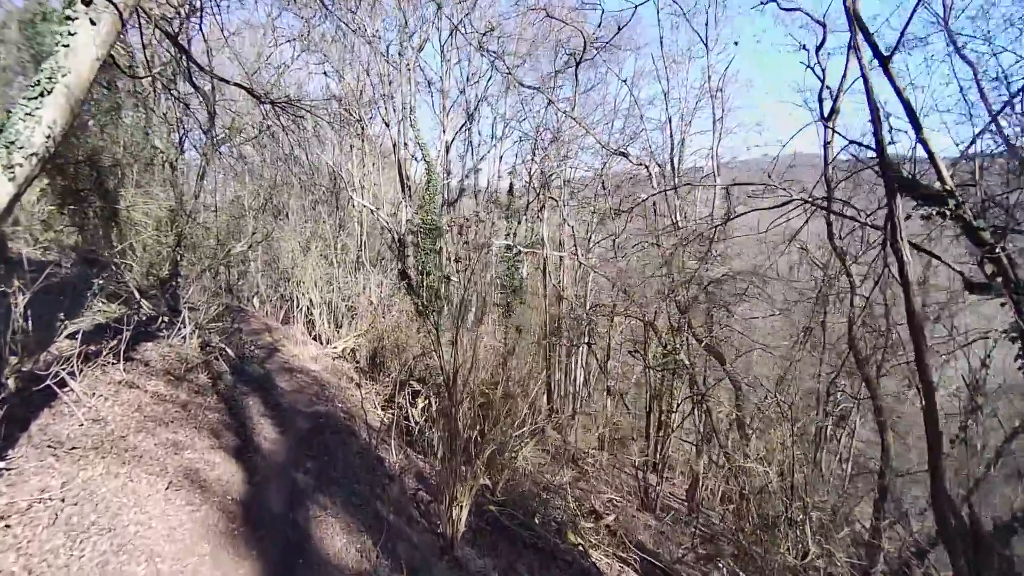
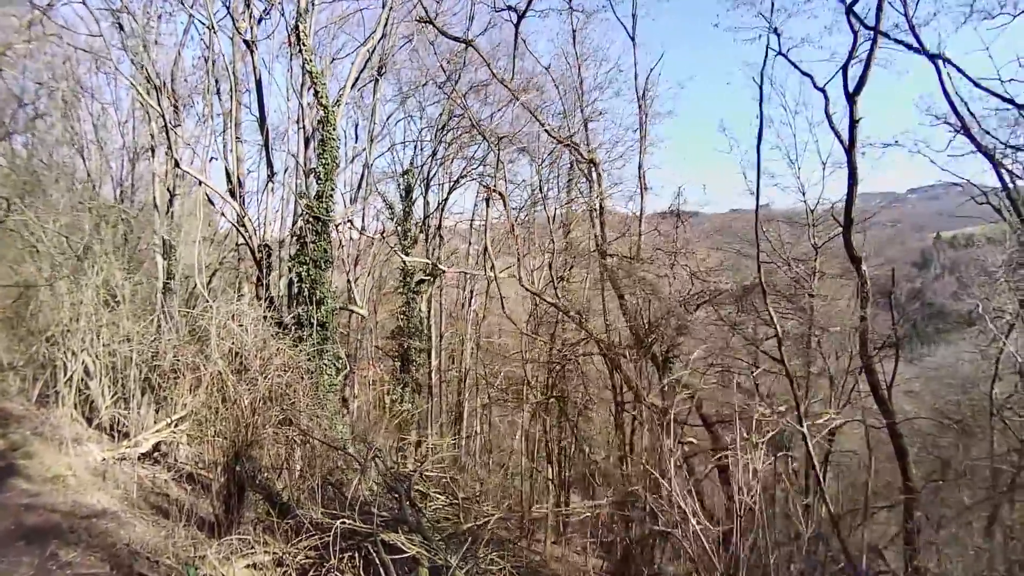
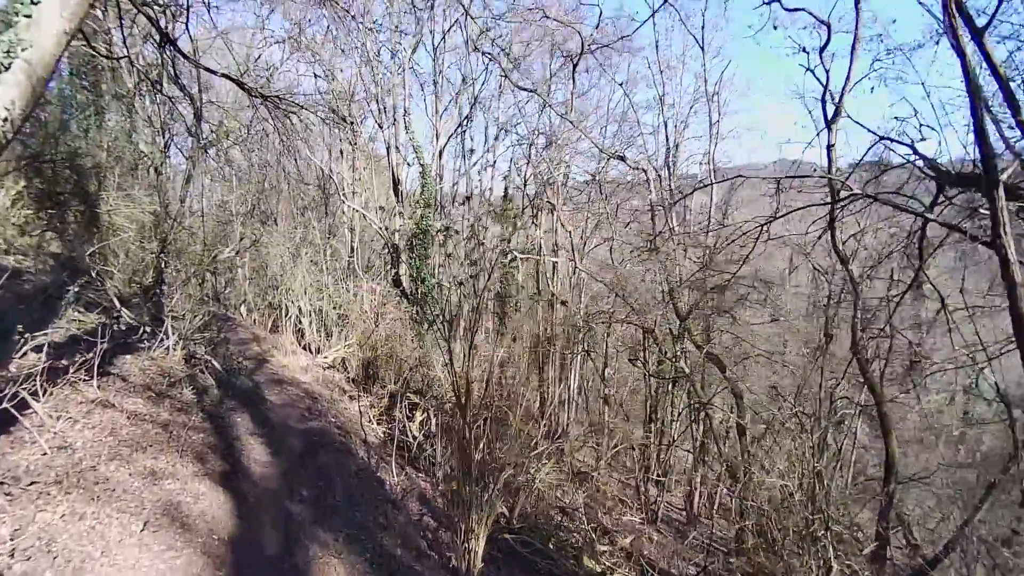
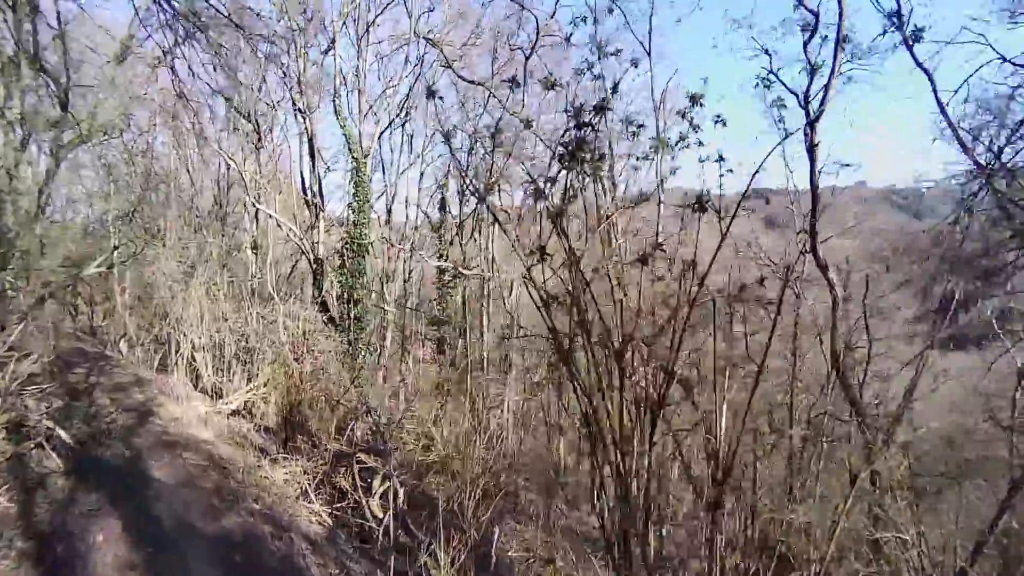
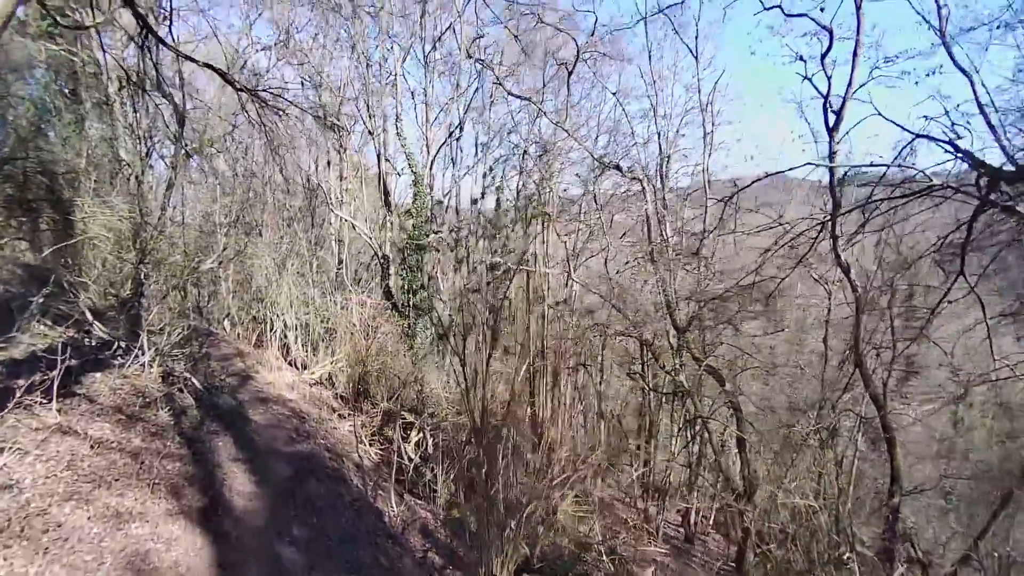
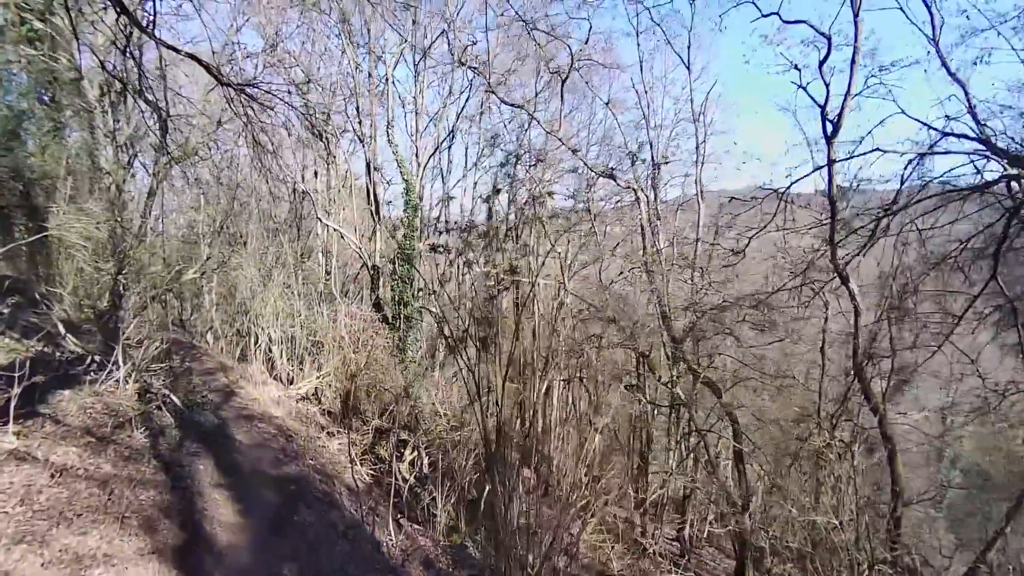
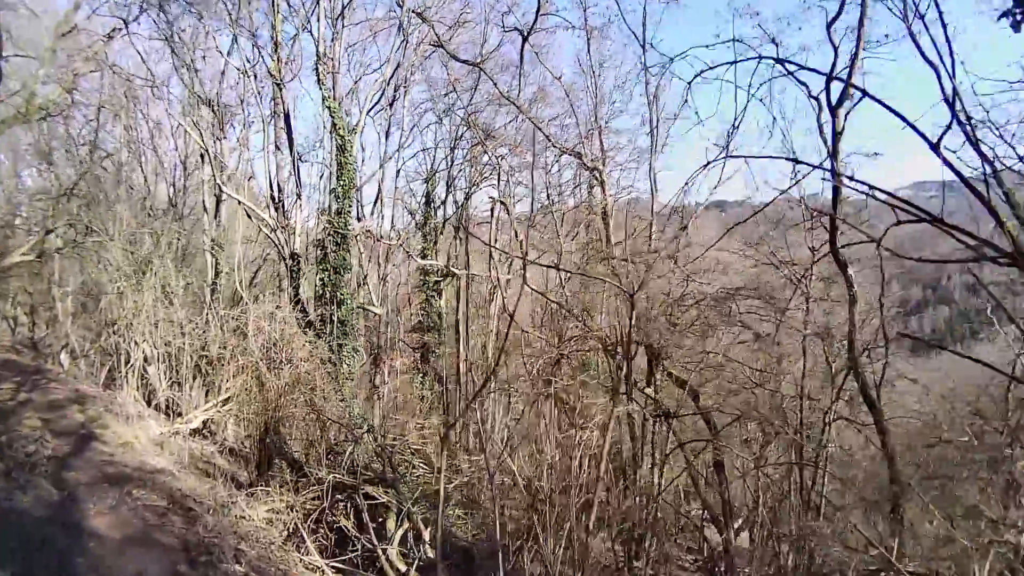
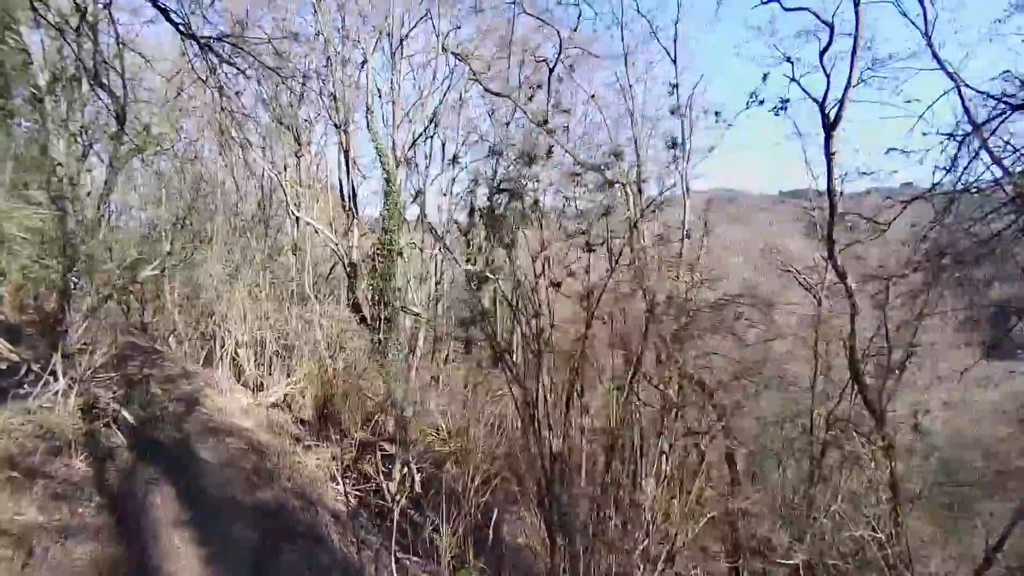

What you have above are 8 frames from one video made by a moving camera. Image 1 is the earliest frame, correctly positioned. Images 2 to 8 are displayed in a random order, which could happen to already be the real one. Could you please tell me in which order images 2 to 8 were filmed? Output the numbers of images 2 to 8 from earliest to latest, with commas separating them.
3, 5, 6, 8, 4, 7, 2
